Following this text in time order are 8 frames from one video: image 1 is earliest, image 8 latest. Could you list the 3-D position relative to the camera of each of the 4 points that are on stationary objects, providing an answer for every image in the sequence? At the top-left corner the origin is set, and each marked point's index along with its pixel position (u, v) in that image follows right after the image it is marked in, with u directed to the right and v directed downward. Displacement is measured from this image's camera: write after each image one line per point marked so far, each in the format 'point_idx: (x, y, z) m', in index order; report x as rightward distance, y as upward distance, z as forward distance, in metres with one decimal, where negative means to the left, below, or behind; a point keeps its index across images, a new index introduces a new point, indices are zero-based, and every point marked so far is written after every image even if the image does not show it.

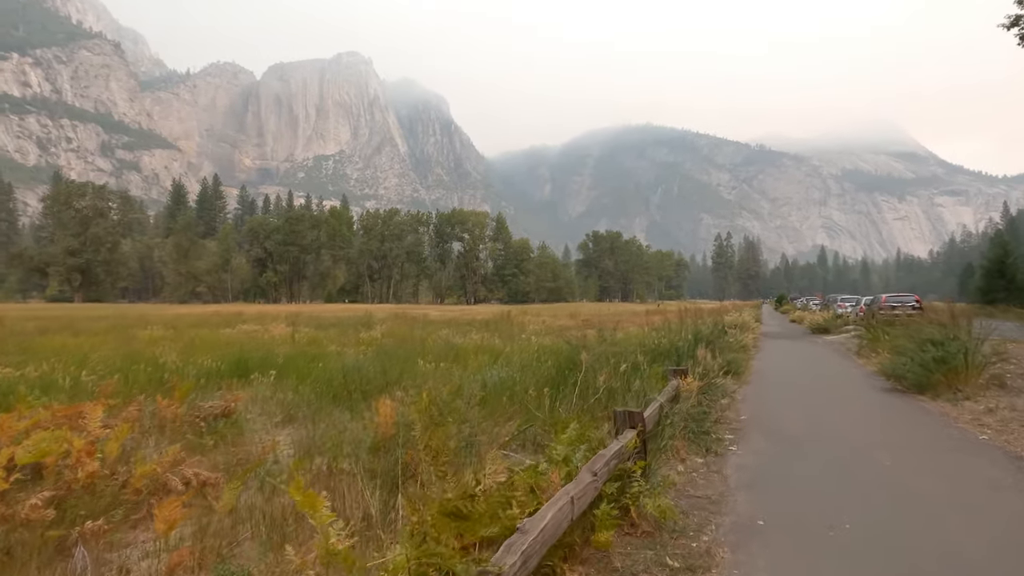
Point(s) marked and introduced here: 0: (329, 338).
0: (-6.2, -1.7, +18.1) m
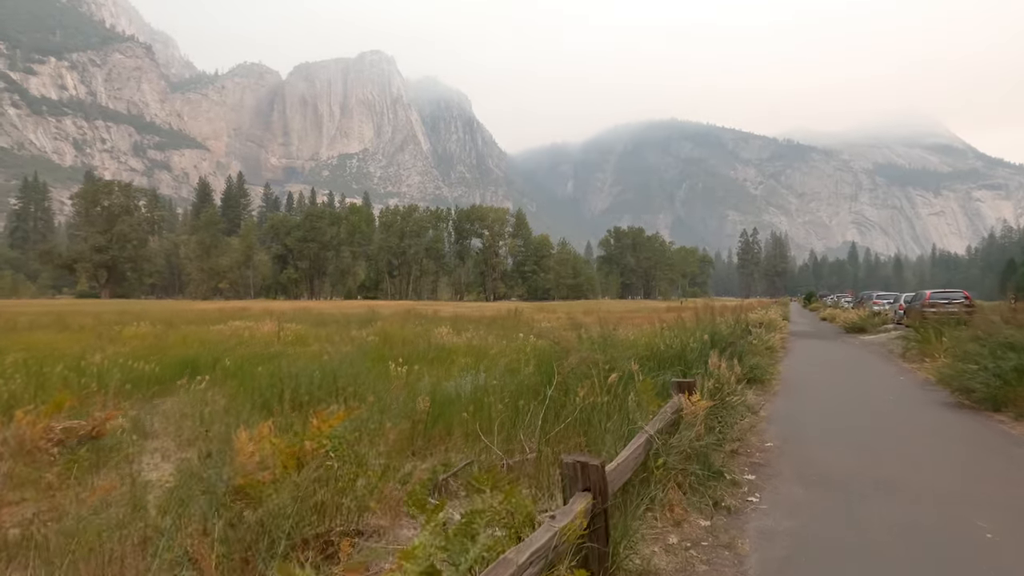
0: (-6.1, -1.5, +16.9) m
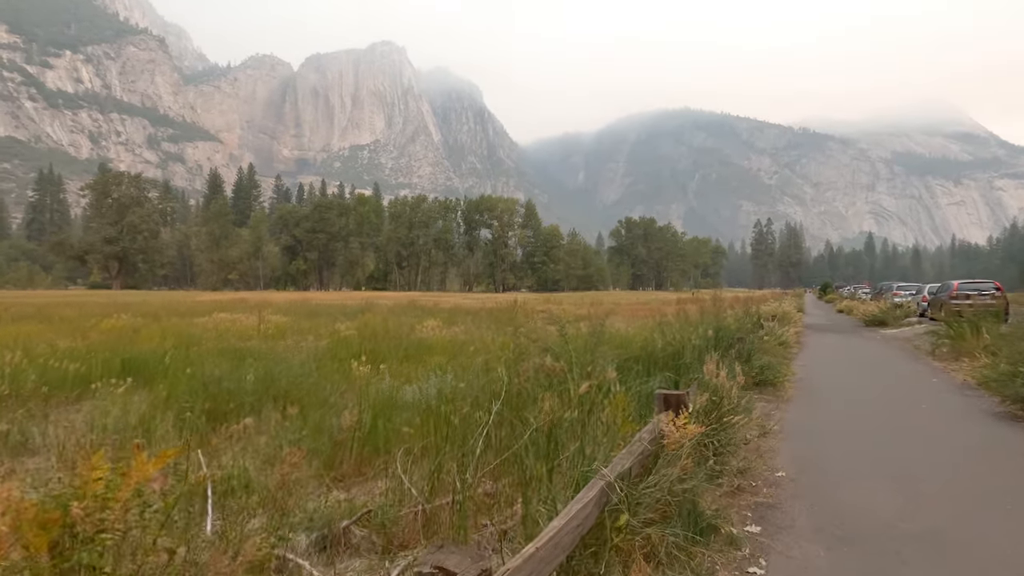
0: (-6.3, -1.2, +15.9) m
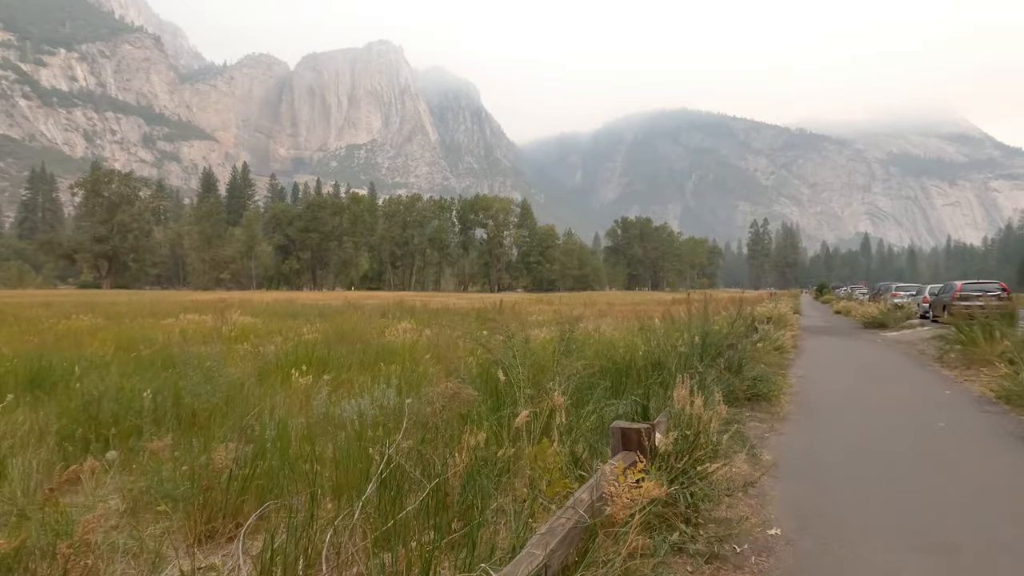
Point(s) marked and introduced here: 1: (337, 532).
0: (-6.9, -1.2, +15.0) m
1: (-0.8, -1.2, +2.5) m
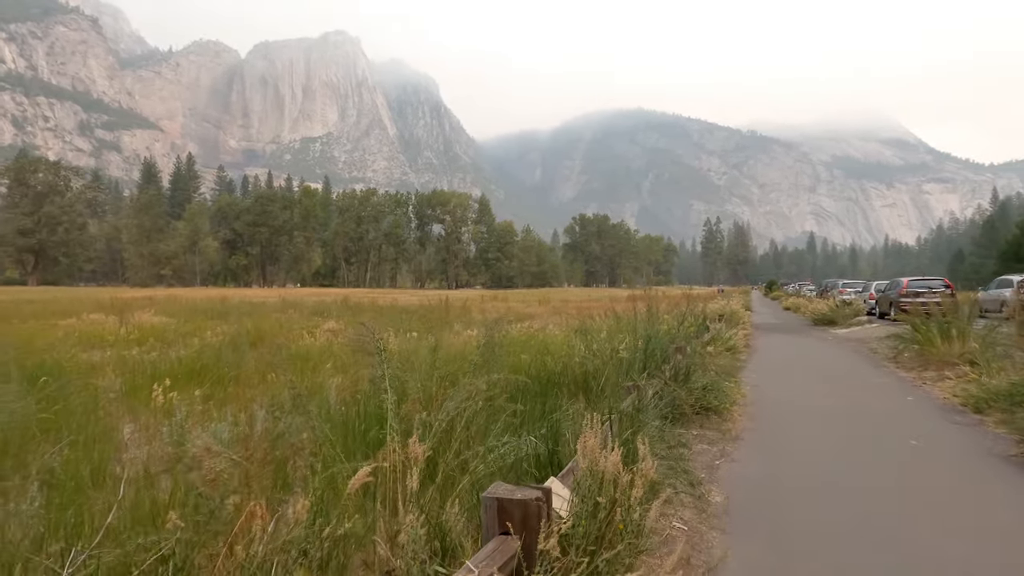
0: (-8.4, -1.1, +13.3) m
1: (-1.4, -1.1, +1.3) m
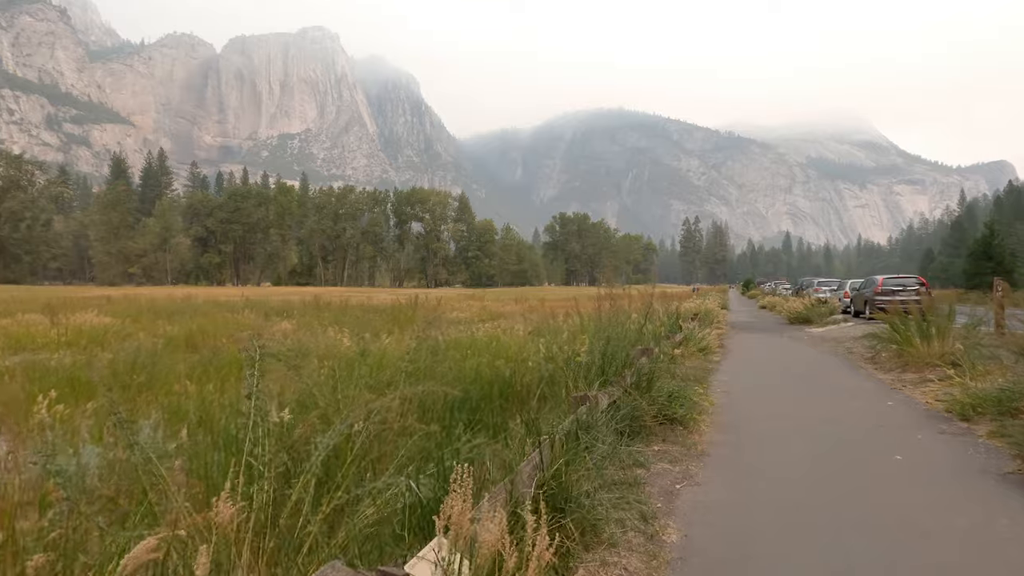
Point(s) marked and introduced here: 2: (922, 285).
0: (-9.3, -1.1, +12.3) m
1: (-1.8, -1.1, +0.6) m
2: (+13.0, 0.0, +17.1) m
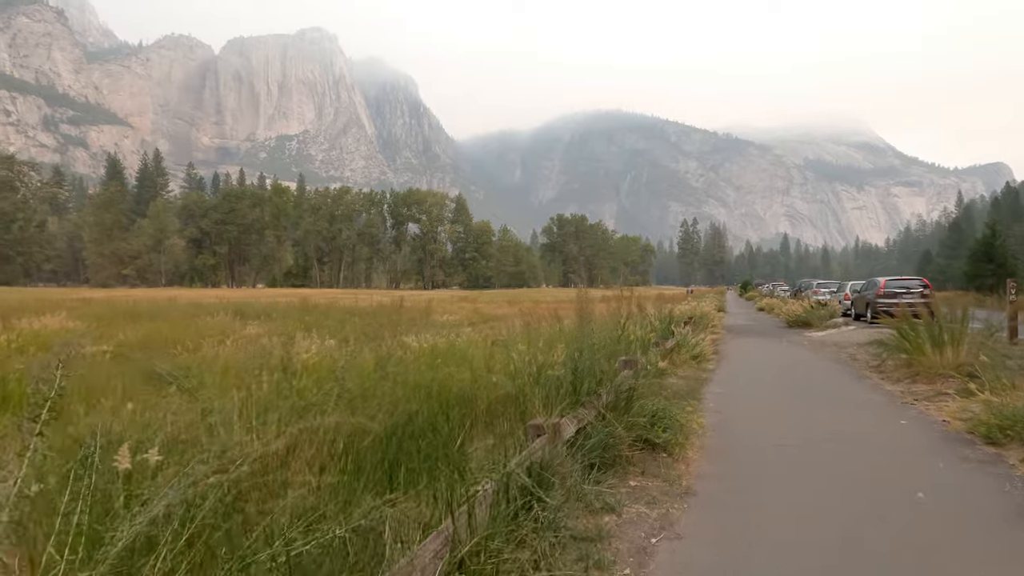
0: (-9.6, -1.1, +11.6) m
1: (-2.2, -1.1, -0.1) m
2: (+12.6, 0.0, +16.4) m
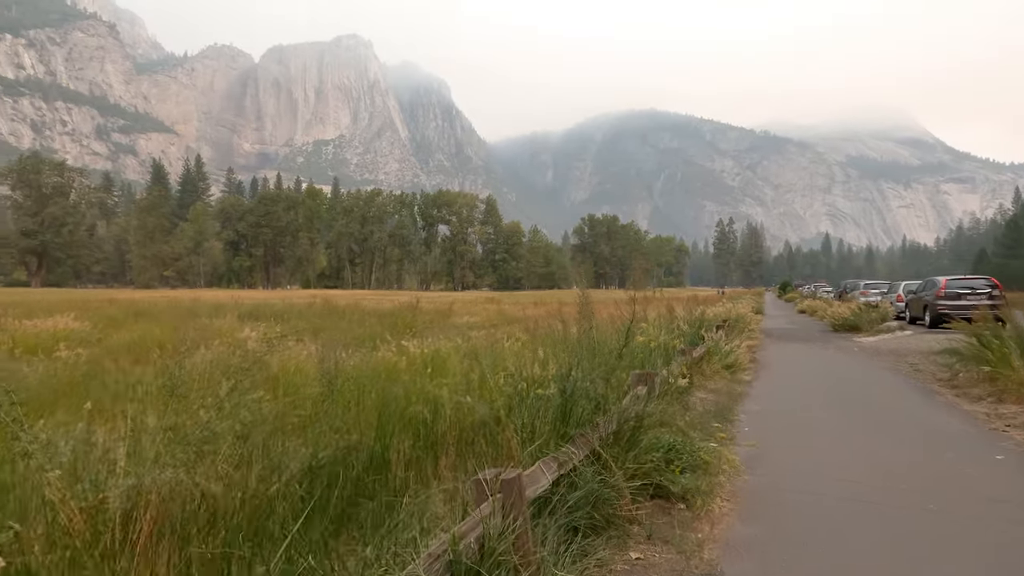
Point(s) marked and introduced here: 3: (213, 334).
0: (-9.4, -1.1, +11.1) m
1: (-2.7, -1.1, -1.0) m
2: (+13.1, 0.0, +14.6) m
3: (-6.1, -1.0, +11.2) m
